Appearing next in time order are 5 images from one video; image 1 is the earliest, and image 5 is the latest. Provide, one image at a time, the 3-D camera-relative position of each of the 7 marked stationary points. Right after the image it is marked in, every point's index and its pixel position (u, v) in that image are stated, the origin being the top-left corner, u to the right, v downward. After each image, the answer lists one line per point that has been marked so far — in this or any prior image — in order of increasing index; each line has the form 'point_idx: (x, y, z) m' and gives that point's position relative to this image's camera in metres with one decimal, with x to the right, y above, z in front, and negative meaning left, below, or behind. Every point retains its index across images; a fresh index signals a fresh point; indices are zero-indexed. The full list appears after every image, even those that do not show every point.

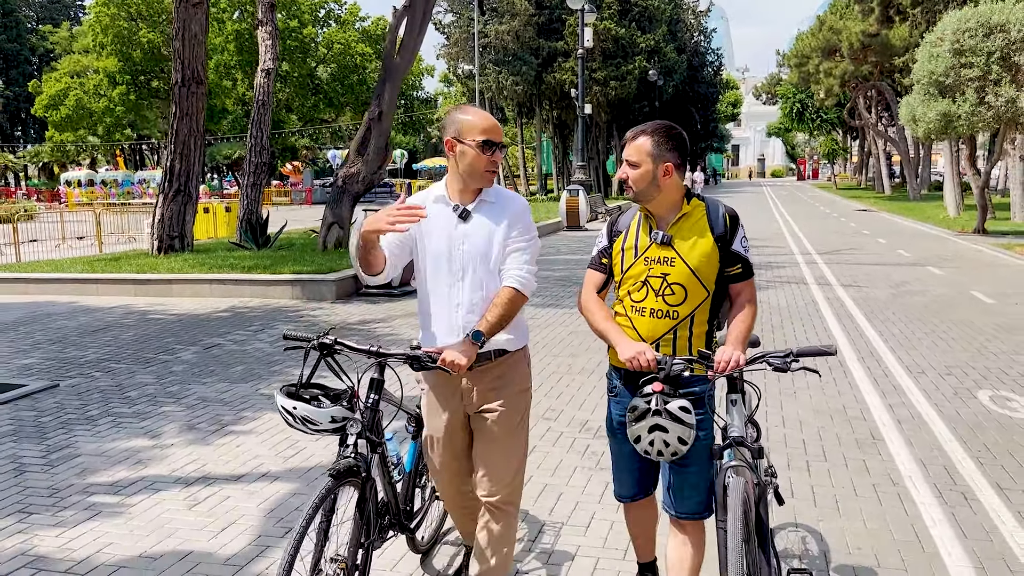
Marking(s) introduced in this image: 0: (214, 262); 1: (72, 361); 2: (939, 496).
0: (-5.0, +0.4, +14.2) m
1: (-4.2, -0.7, +8.1) m
2: (+2.3, -1.1, +4.7) m
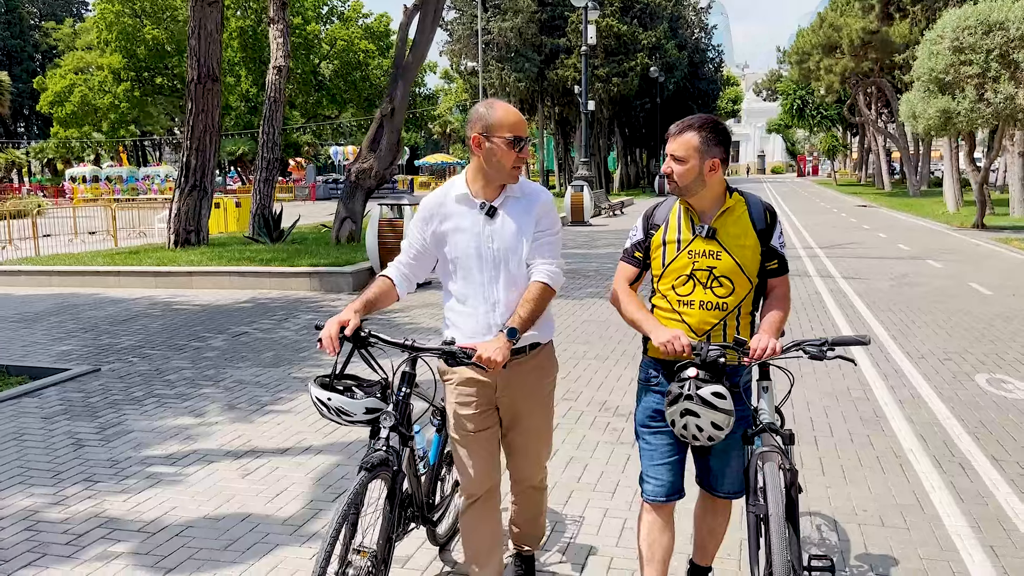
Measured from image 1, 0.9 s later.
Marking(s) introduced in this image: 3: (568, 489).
0: (-4.8, +0.6, +14.5) m
1: (-4.0, -0.6, +8.5) m
2: (+2.5, -1.0, +5.0) m
3: (+0.3, -1.1, +4.9) m
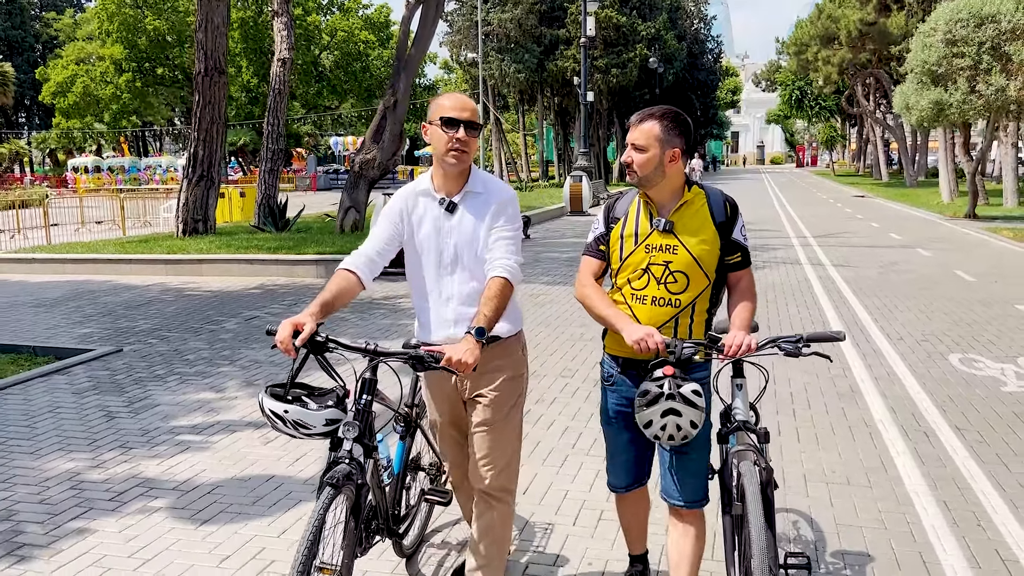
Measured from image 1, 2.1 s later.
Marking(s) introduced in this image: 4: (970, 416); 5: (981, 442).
0: (-4.8, +0.8, +14.9) m
1: (-4.0, -0.4, +8.9) m
2: (+2.5, -0.9, +5.4) m
3: (+0.3, -1.0, +5.3) m
4: (+3.2, -0.9, +5.9) m
5: (+2.9, -1.0, +5.3) m
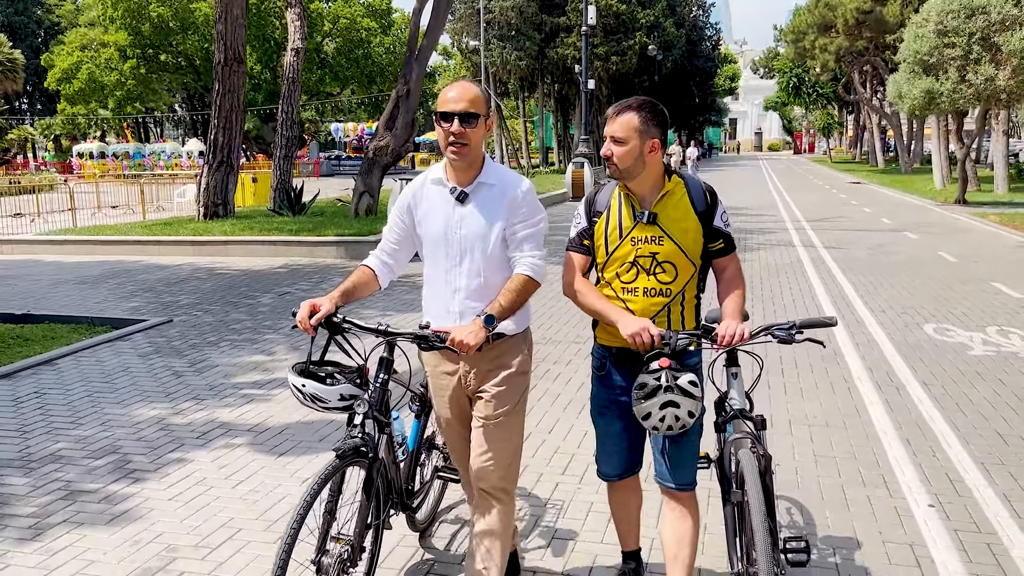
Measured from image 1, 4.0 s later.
0: (-4.6, +1.1, +15.7) m
1: (-3.9, -0.2, +9.7) m
2: (+2.7, -0.7, +6.2) m
3: (+0.5, -0.8, +6.1) m
4: (+3.3, -0.7, +6.6) m
5: (+3.1, -0.8, +6.1) m
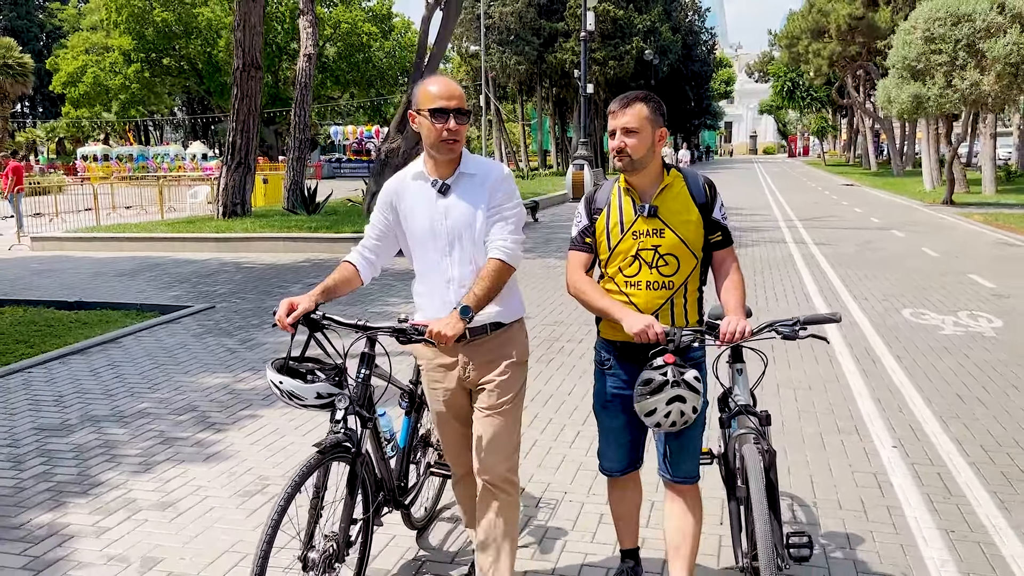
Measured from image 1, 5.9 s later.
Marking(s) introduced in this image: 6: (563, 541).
0: (-4.5, +1.2, +16.4) m
1: (-3.7, -0.1, +10.4) m
2: (+2.9, -0.6, +7.0) m
3: (+0.7, -0.7, +6.9) m
4: (+3.5, -0.5, +7.5) m
5: (+3.3, -0.6, +6.9) m
6: (+0.2, -1.2, +4.0) m
